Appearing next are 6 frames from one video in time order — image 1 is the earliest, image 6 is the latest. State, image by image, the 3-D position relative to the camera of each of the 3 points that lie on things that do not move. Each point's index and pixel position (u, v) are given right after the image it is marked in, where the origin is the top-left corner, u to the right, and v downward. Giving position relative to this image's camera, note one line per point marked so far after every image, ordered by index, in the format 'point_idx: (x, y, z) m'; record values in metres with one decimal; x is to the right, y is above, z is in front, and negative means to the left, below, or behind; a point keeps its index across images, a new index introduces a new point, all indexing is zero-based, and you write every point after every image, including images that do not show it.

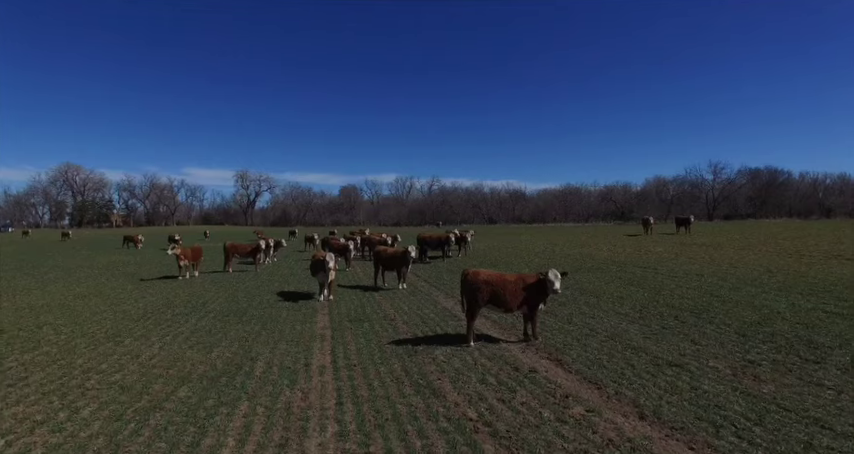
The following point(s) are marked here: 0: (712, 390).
0: (+3.4, -1.9, +5.8) m
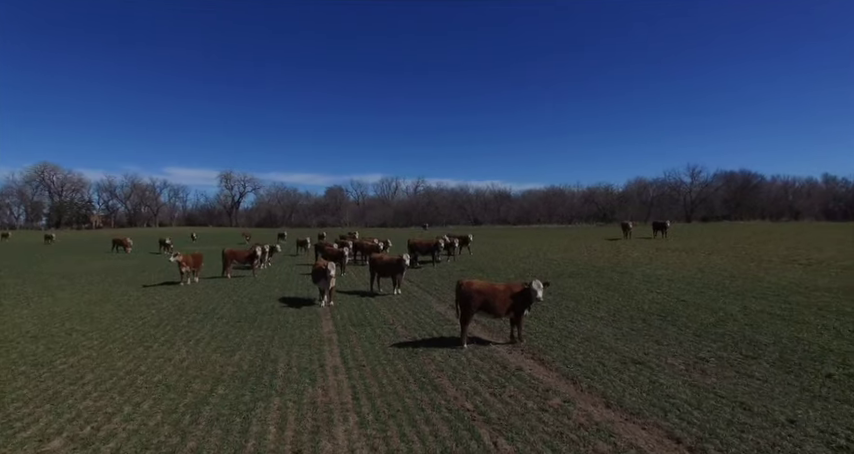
0: (+3.5, -2.2, +7.1) m
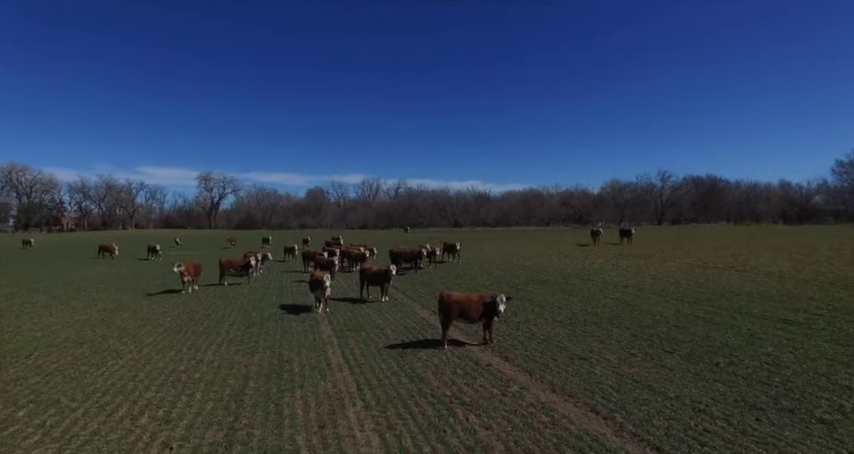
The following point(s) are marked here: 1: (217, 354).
0: (+3.3, -2.7, +9.2) m
1: (-4.8, -2.9, +11.1) m
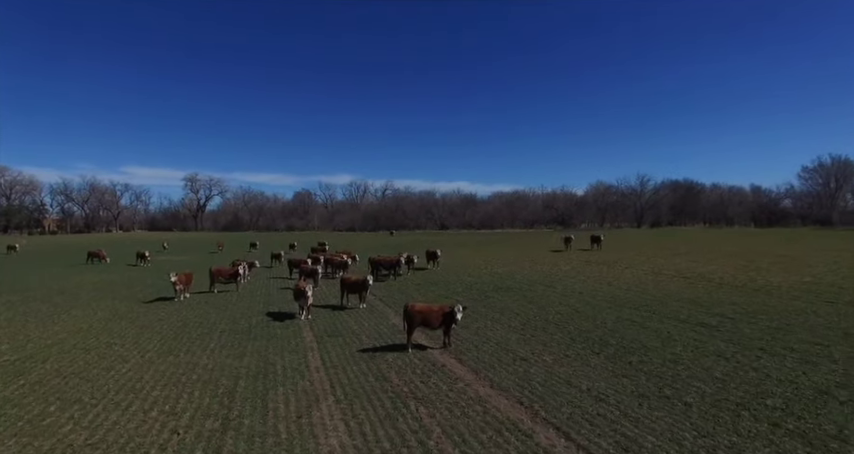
0: (+2.4, -3.3, +11.1) m
1: (-5.7, -3.4, +12.8) m
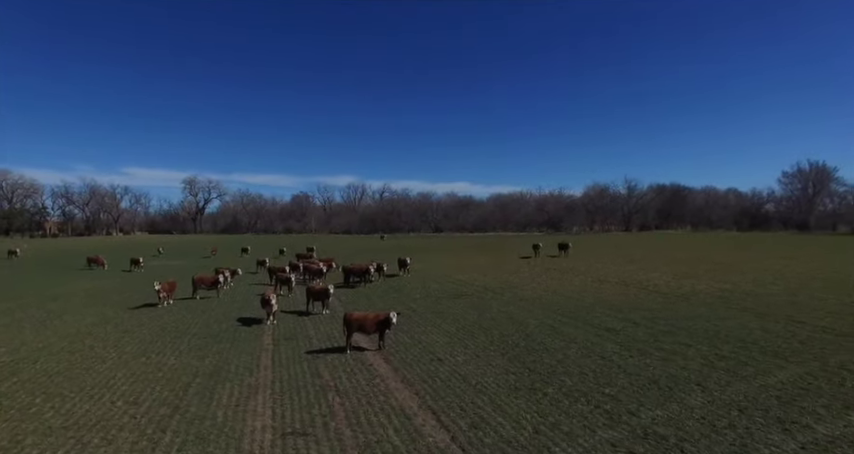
0: (+0.4, -3.9, +13.3) m
1: (-7.7, -4.1, +15.0) m
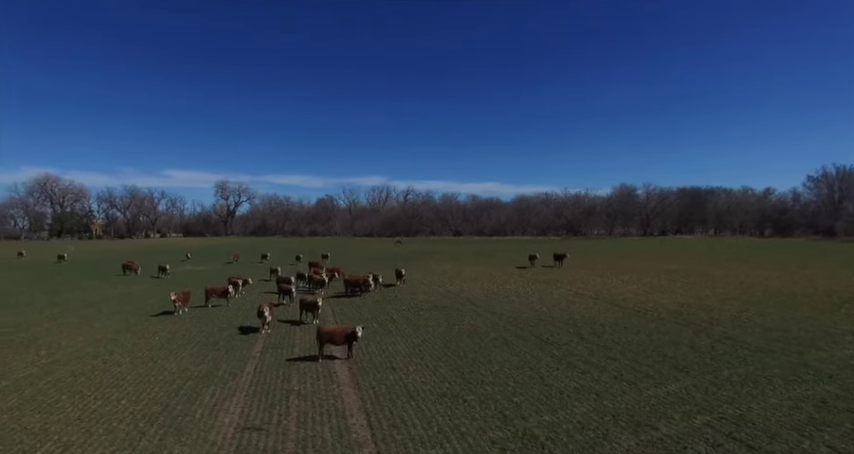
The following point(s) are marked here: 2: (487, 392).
0: (-1.1, -4.8, +15.6) m
1: (-9.1, -5.0, +17.8) m
2: (+1.7, -4.6, +13.6) m
